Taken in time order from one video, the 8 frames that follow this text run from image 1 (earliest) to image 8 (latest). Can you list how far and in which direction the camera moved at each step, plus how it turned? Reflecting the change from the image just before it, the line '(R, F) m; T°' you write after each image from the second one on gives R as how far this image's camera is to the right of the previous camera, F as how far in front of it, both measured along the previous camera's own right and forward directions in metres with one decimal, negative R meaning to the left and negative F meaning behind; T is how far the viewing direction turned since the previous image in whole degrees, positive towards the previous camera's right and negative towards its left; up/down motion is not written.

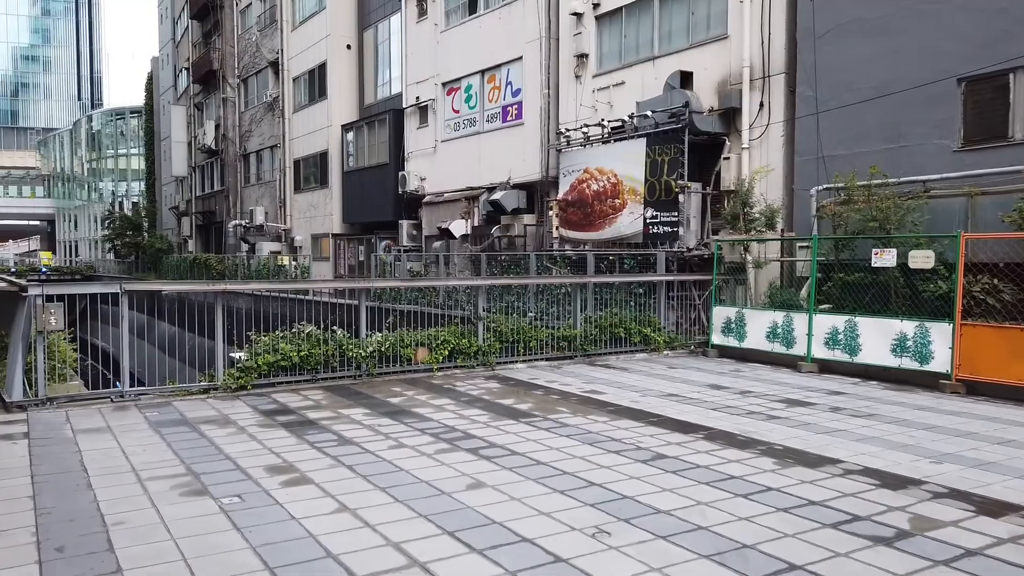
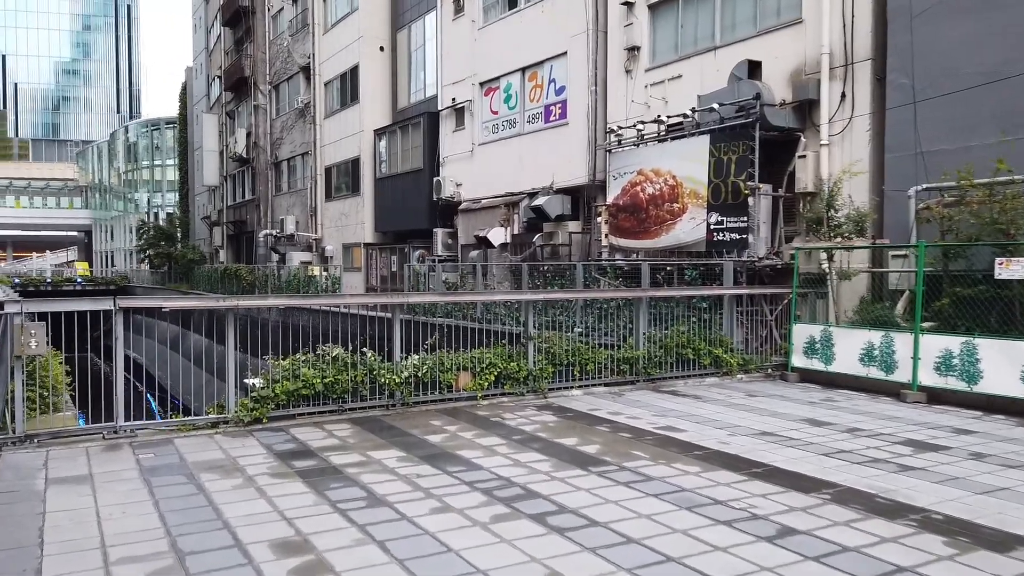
(-0.3, +1.2) m; -2°
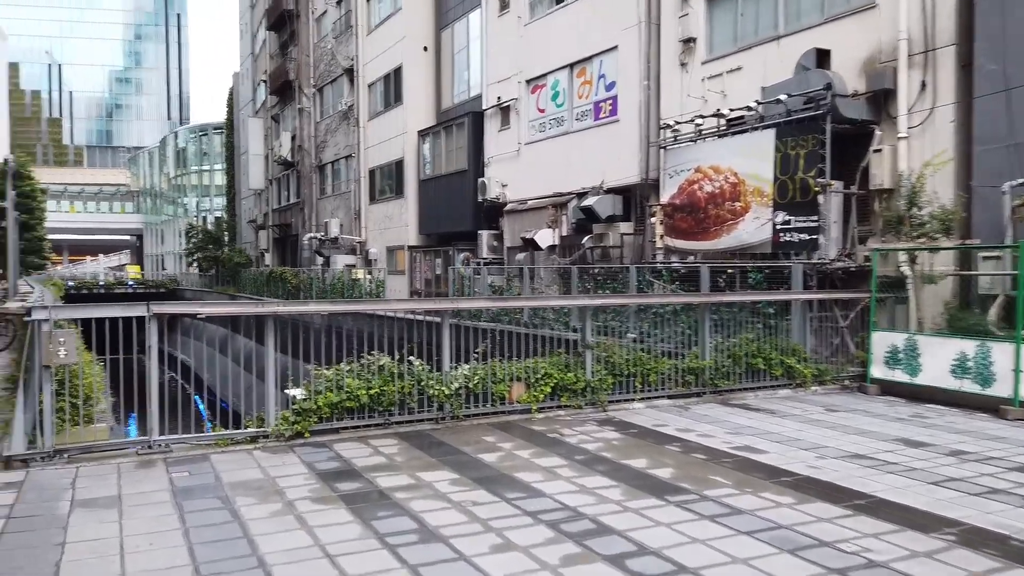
(-0.2, +0.5) m; -3°
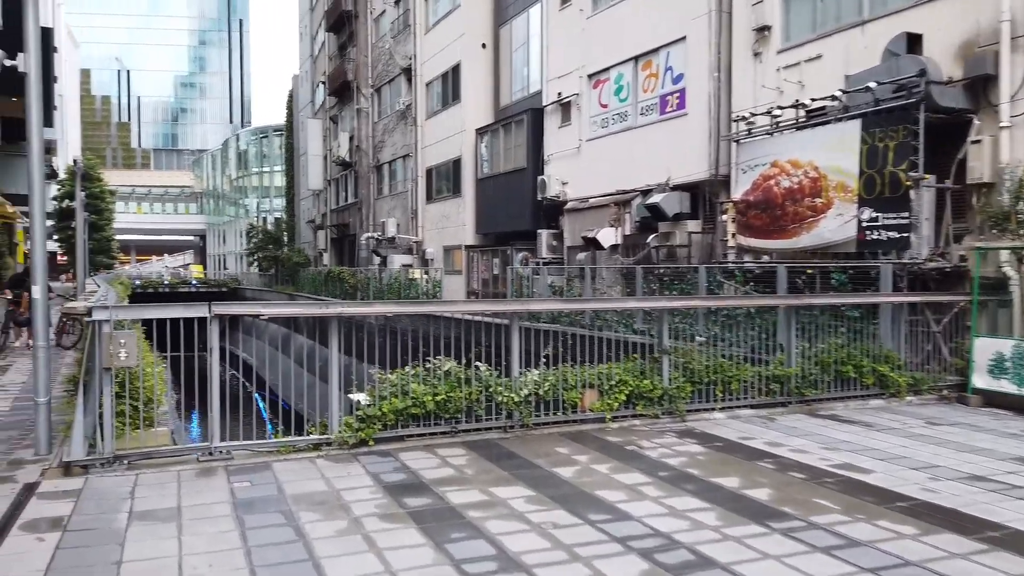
(-0.2, +0.4) m; -4°
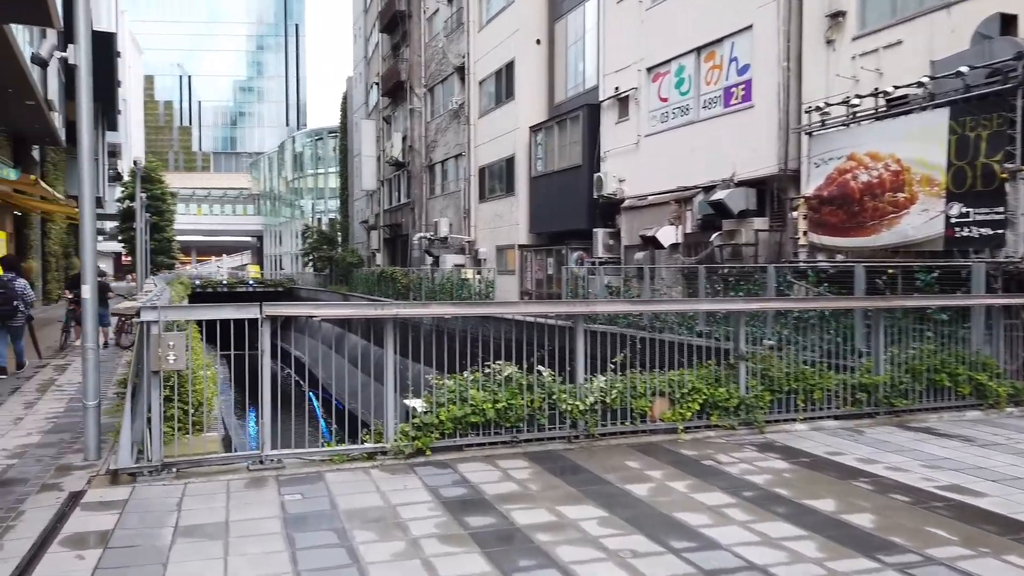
(-0.1, +0.4) m; -4°
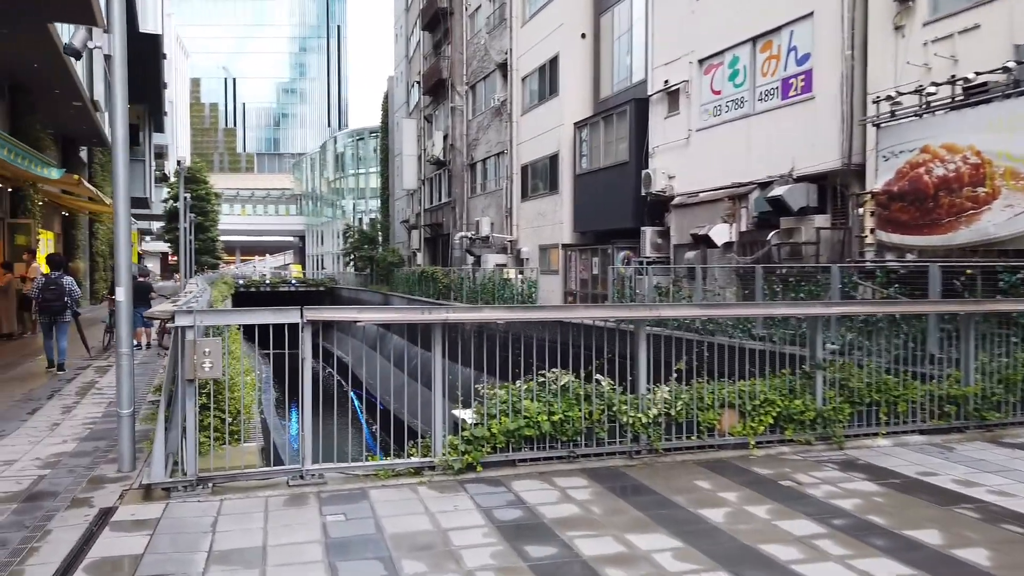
(-0.1, +0.4) m; -3°
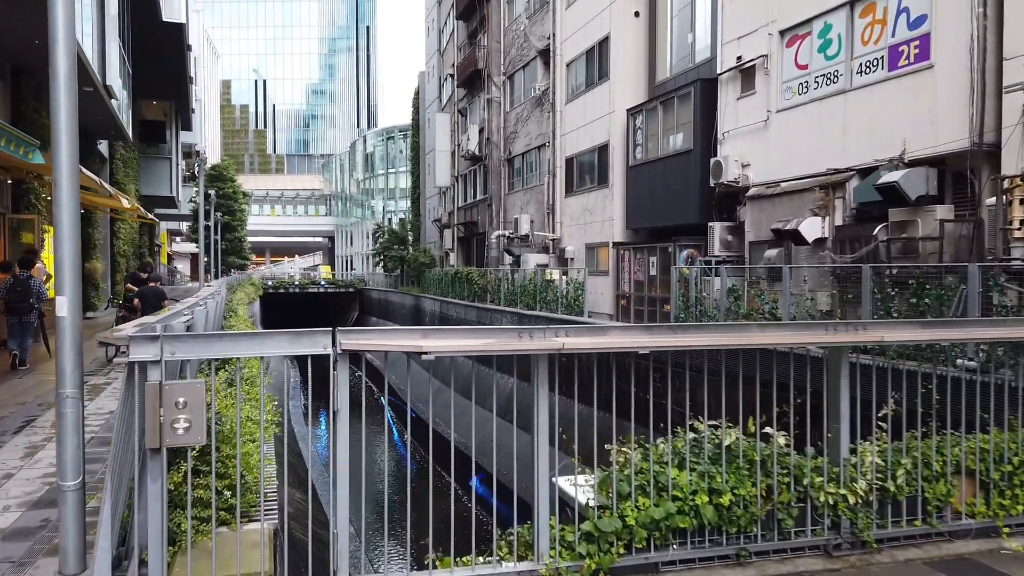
(-0.5, +1.7) m; -2°
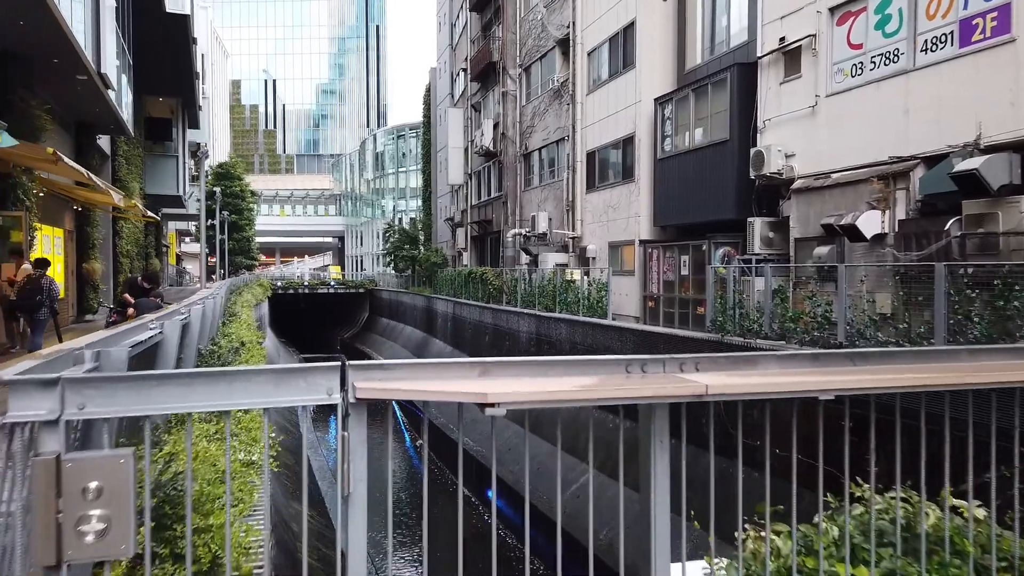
(-0.3, +1.1) m; -1°
